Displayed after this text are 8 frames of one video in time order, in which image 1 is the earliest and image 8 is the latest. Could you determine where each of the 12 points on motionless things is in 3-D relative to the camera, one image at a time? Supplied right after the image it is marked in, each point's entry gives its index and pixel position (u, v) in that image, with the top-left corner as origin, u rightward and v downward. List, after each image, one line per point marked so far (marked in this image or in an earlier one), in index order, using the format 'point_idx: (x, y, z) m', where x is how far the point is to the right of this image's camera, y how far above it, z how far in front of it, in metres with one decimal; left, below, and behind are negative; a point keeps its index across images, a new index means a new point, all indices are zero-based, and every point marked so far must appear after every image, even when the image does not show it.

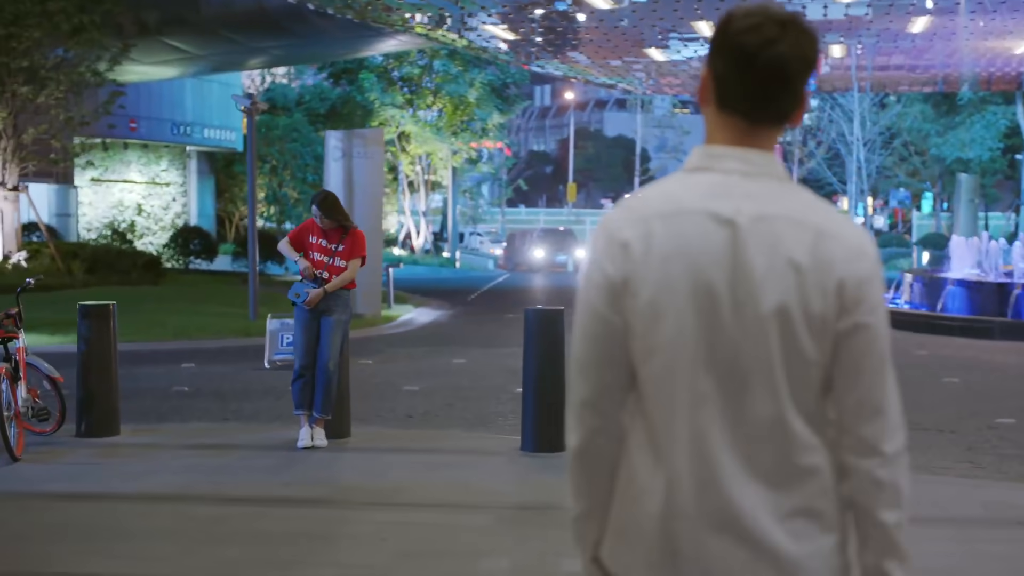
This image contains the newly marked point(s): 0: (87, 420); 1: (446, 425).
0: (-2.9, -0.9, +9.9) m
1: (-0.5, -1.0, +10.9) m
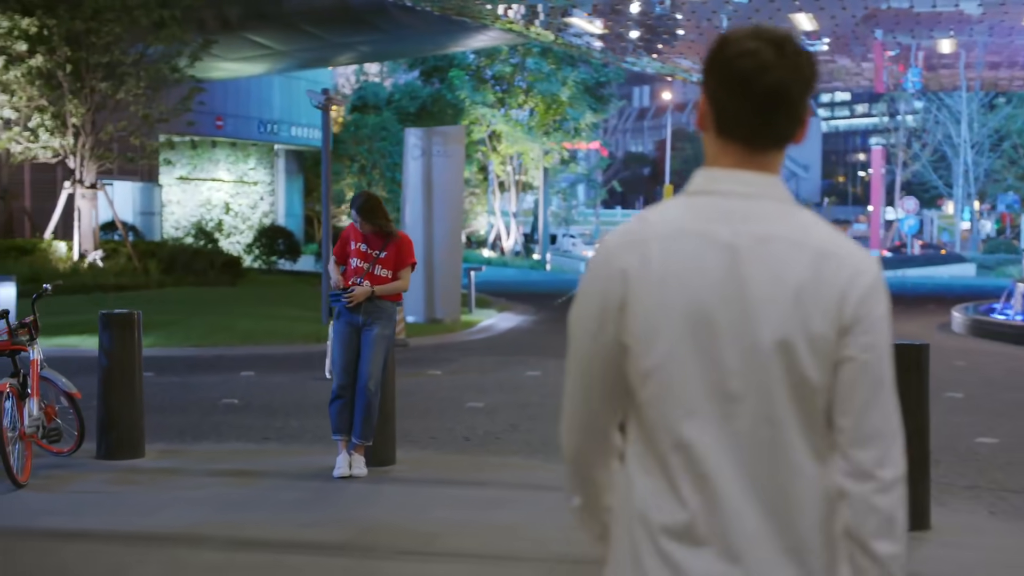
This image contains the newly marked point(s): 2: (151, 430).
0: (-2.5, -0.9, +9.1) m
1: (0.0, -1.1, +9.8) m
2: (-2.6, -1.0, +10.8) m
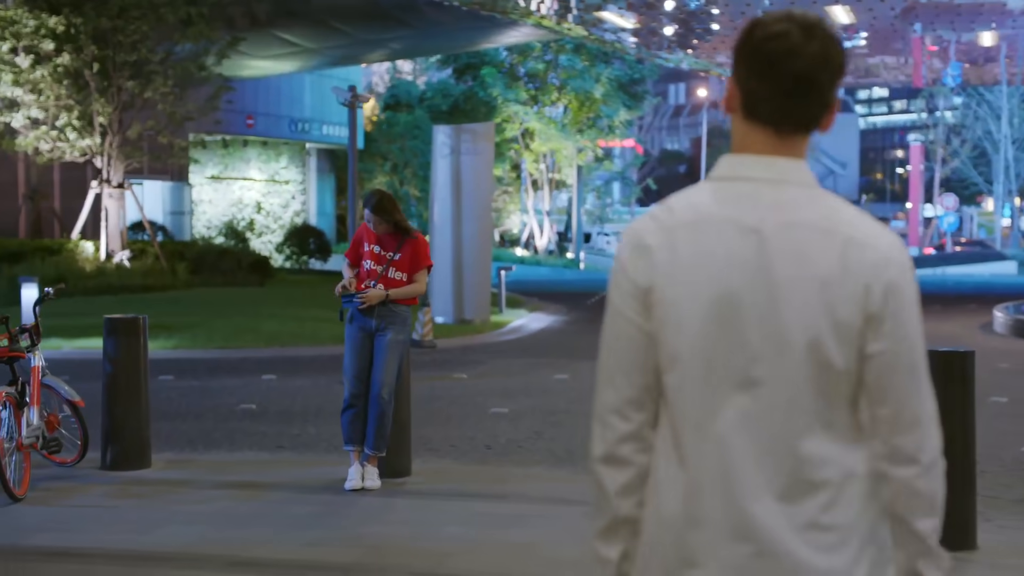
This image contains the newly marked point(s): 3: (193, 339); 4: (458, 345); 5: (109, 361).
0: (-2.3, -1.0, +8.7) m
1: (+0.1, -1.1, +9.4) m
2: (-2.5, -1.1, +10.5) m
3: (-4.2, -0.7, +19.3) m
4: (-0.7, -0.8, +19.8) m
5: (-2.3, -0.4, +8.6) m
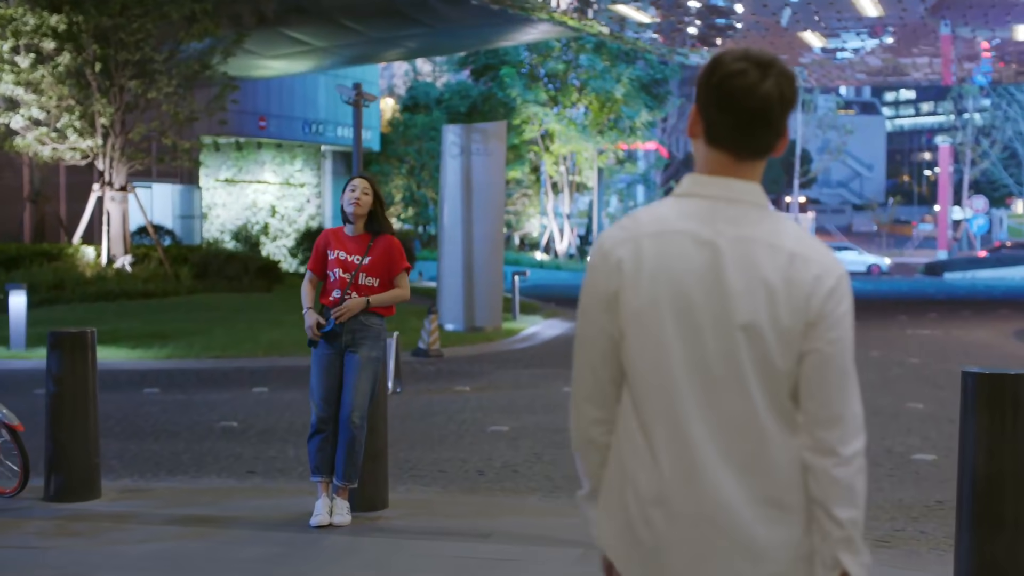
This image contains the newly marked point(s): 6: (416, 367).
0: (-2.4, -1.0, +7.8) m
1: (+0.1, -1.2, +8.5) m
2: (-2.5, -1.1, +9.6) m
3: (-4.0, -0.8, +18.4) m
4: (-0.6, -0.9, +18.9) m
5: (-2.4, -0.5, +7.7) m
6: (-1.1, -0.9, +17.0) m
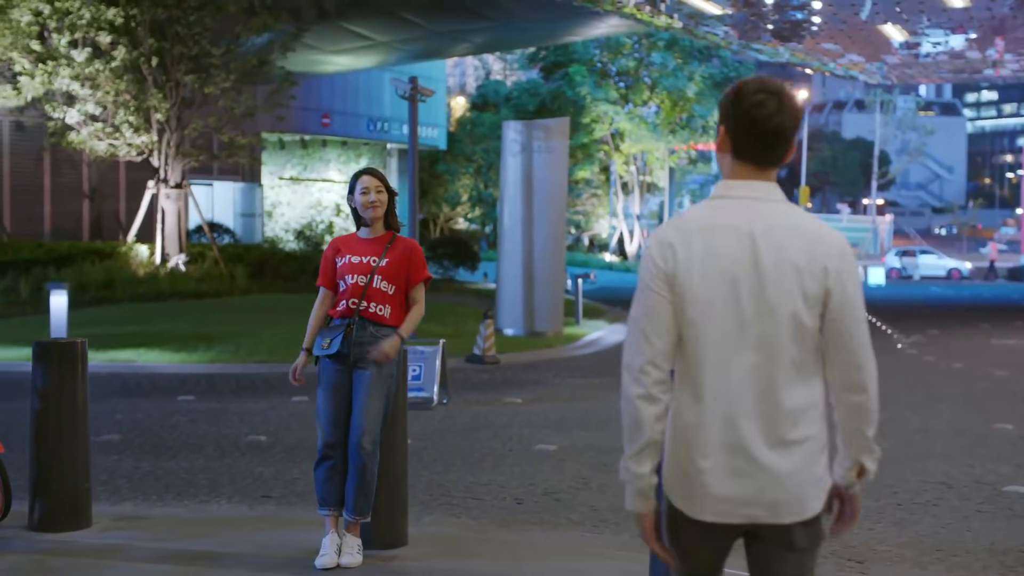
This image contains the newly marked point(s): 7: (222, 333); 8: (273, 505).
0: (-2.2, -1.0, +7.0) m
1: (+0.3, -1.2, +7.6) m
2: (-2.2, -1.1, +8.8) m
3: (-3.3, -0.8, +17.7) m
4: (+0.1, -0.9, +18.0) m
5: (-2.2, -0.5, +7.0) m
6: (-0.5, -0.9, +16.1) m
7: (-3.8, -0.6, +19.3) m
8: (-1.3, -1.2, +8.0) m
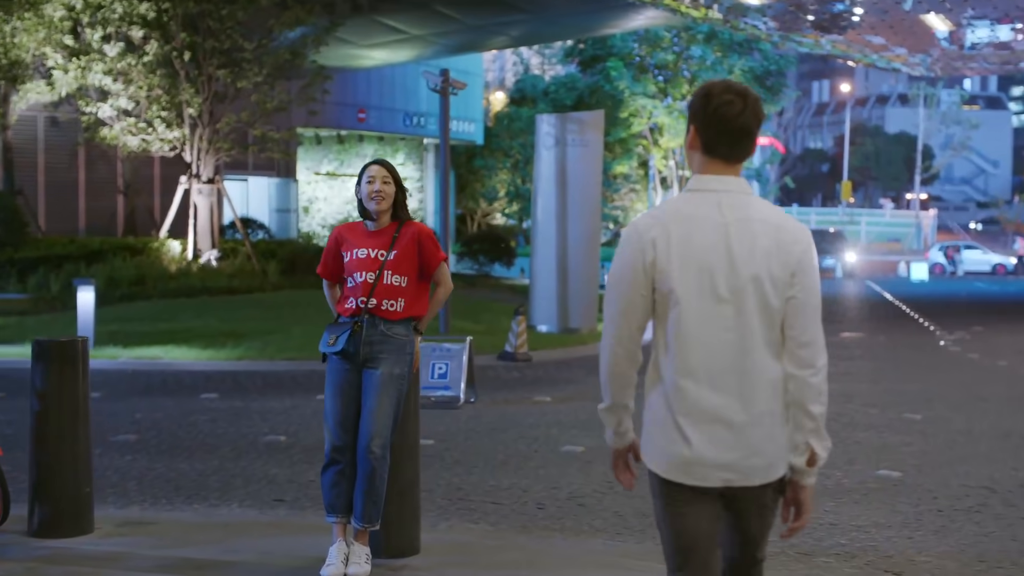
0: (-2.1, -1.0, +6.8) m
1: (+0.4, -1.2, +7.2) m
2: (-2.1, -1.1, +8.5) m
3: (-2.9, -0.7, +17.5) m
4: (+0.5, -0.8, +17.7) m
5: (-2.1, -0.5, +6.7) m
6: (-0.1, -0.9, +15.8) m
7: (-3.3, -0.5, +19.1) m
8: (-1.2, -1.1, +7.7) m
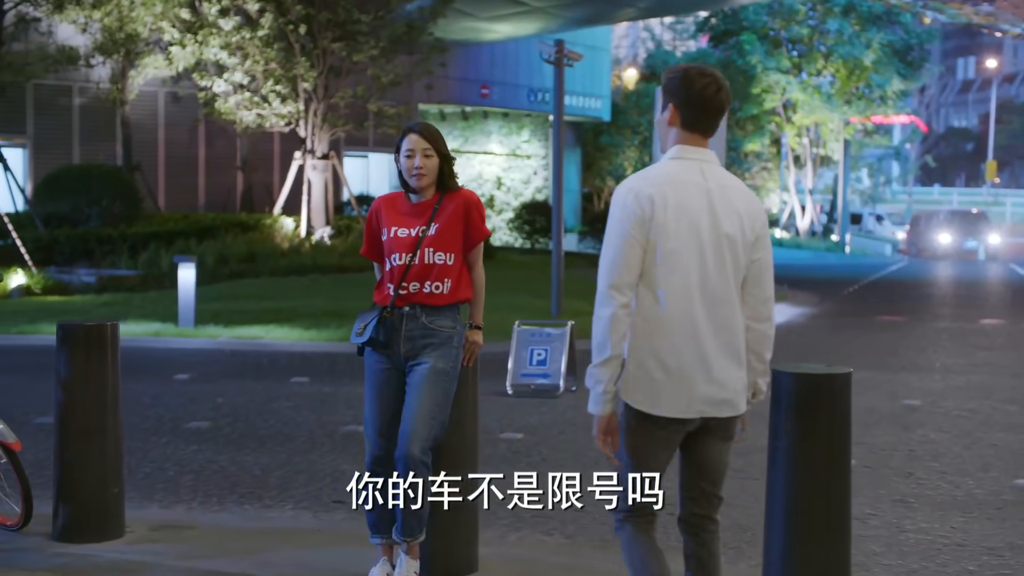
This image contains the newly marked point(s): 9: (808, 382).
0: (-1.8, -0.9, +6.1) m
1: (+0.7, -1.1, +6.4) m
2: (-1.6, -1.0, +7.9) m
3: (-1.7, -0.5, +16.9) m
4: (+1.8, -0.6, +16.8) m
5: (-1.8, -0.4, +6.1) m
6: (+1.0, -0.7, +15.0) m
7: (-1.9, -0.3, +18.5) m
8: (-0.8, -1.1, +7.0) m
9: (+0.9, -0.3, +4.7) m
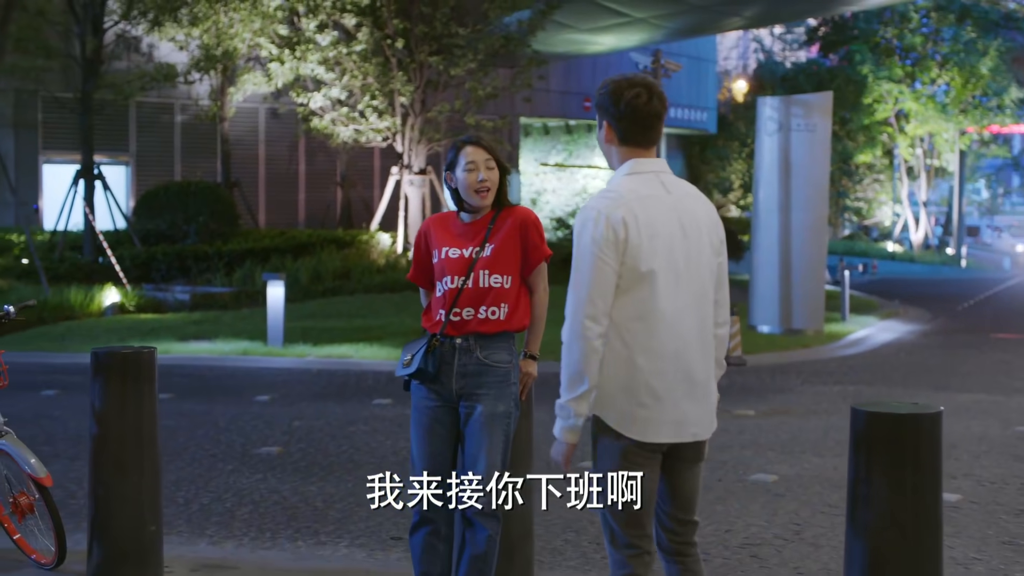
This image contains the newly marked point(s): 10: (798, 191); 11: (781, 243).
0: (-1.6, -1.0, +5.8) m
1: (+0.9, -1.2, +5.9) m
2: (-1.3, -1.1, +7.5) m
3: (-0.6, -0.7, +16.5) m
4: (+2.8, -0.8, +16.1) m
5: (-1.6, -0.5, +5.7) m
6: (+1.9, -0.9, +14.4) m
7: (-0.7, -0.5, +18.1) m
8: (-0.5, -1.2, +6.5) m
9: (+1.1, -0.4, +4.1) m
10: (+3.6, +1.2, +19.0) m
11: (+3.5, +0.6, +19.1) m
